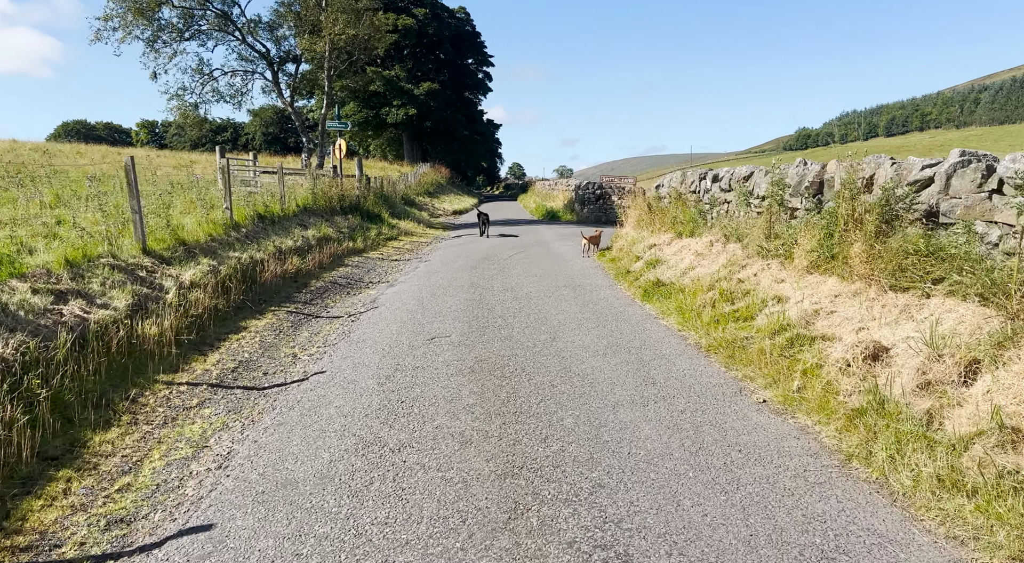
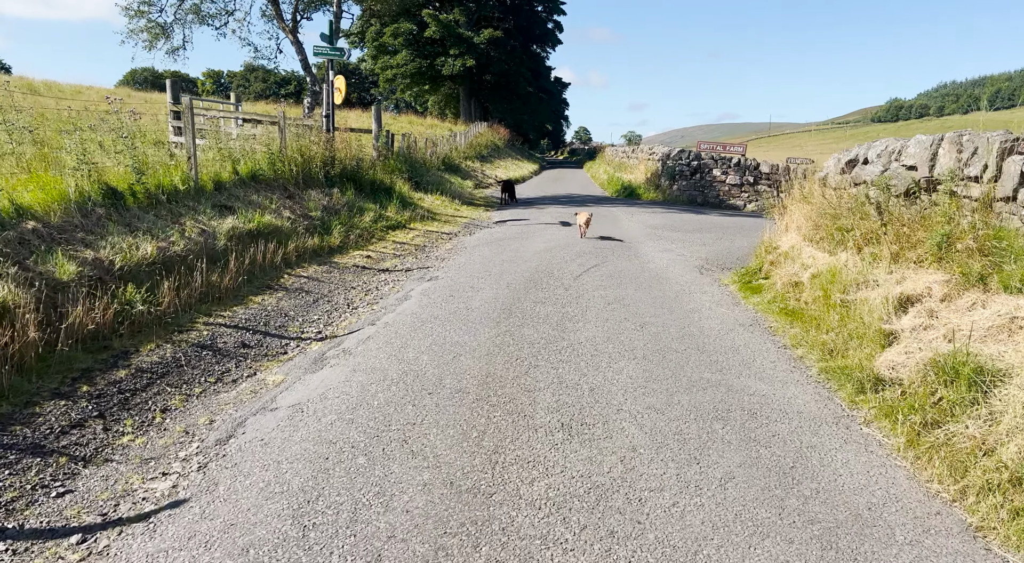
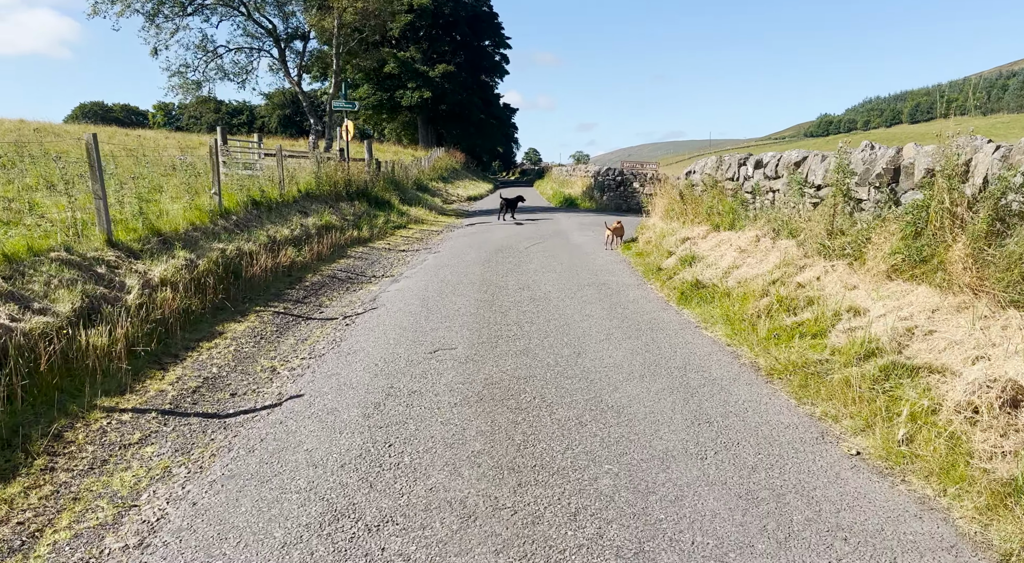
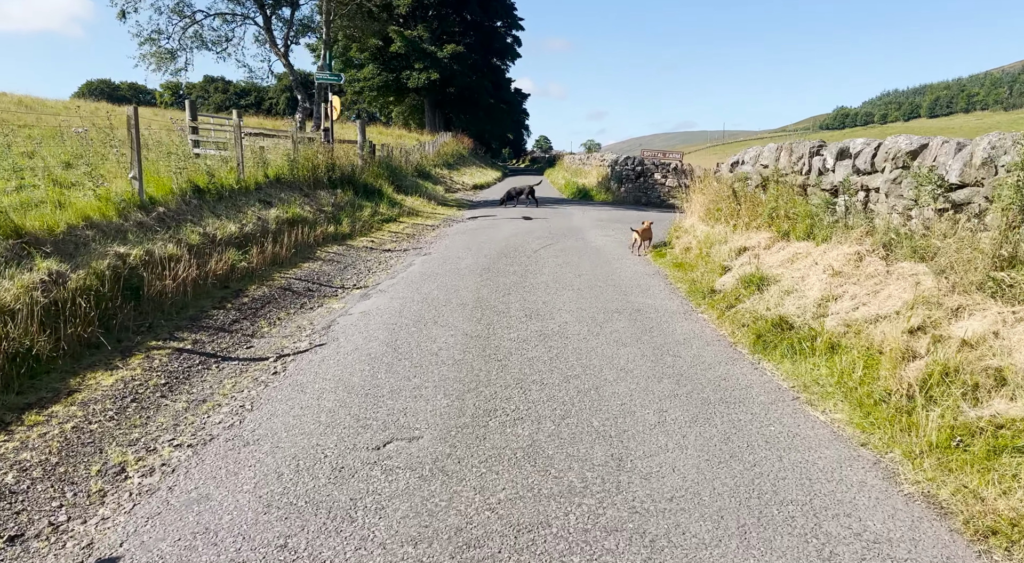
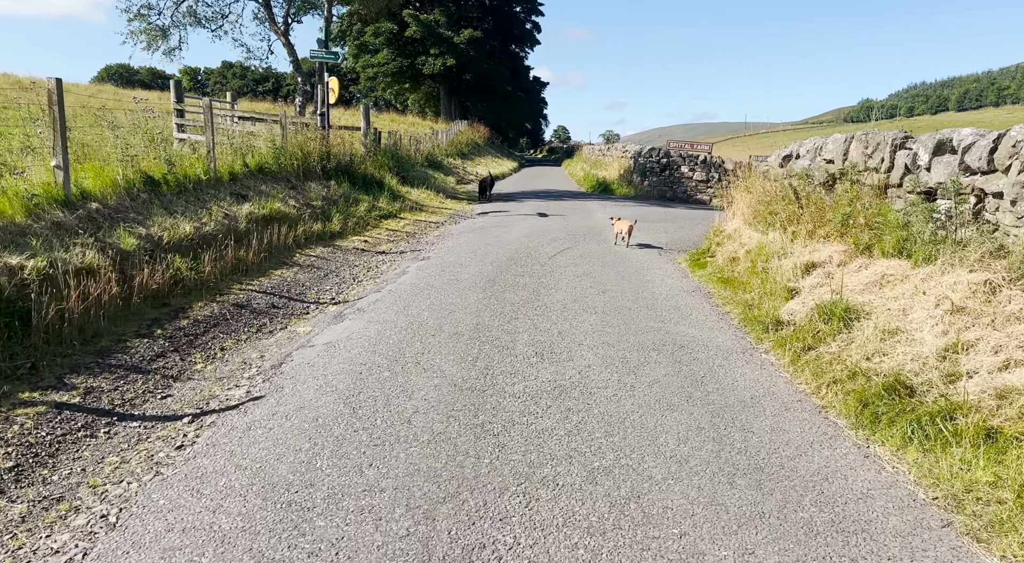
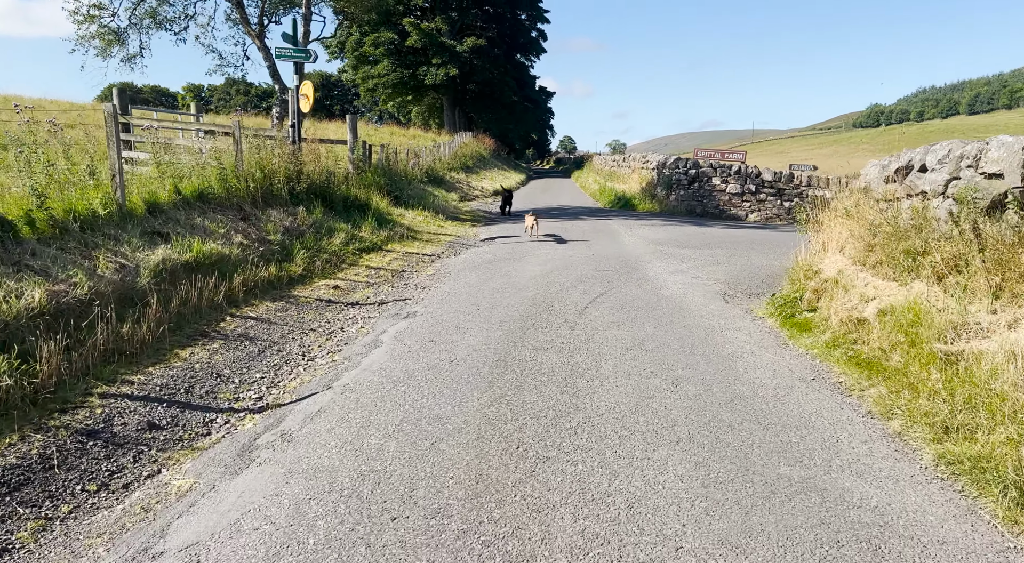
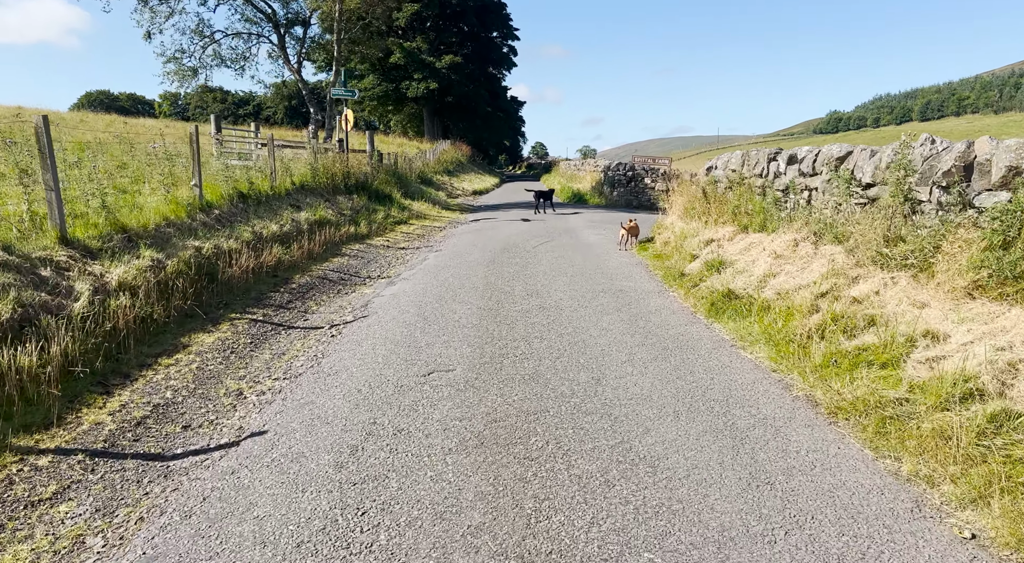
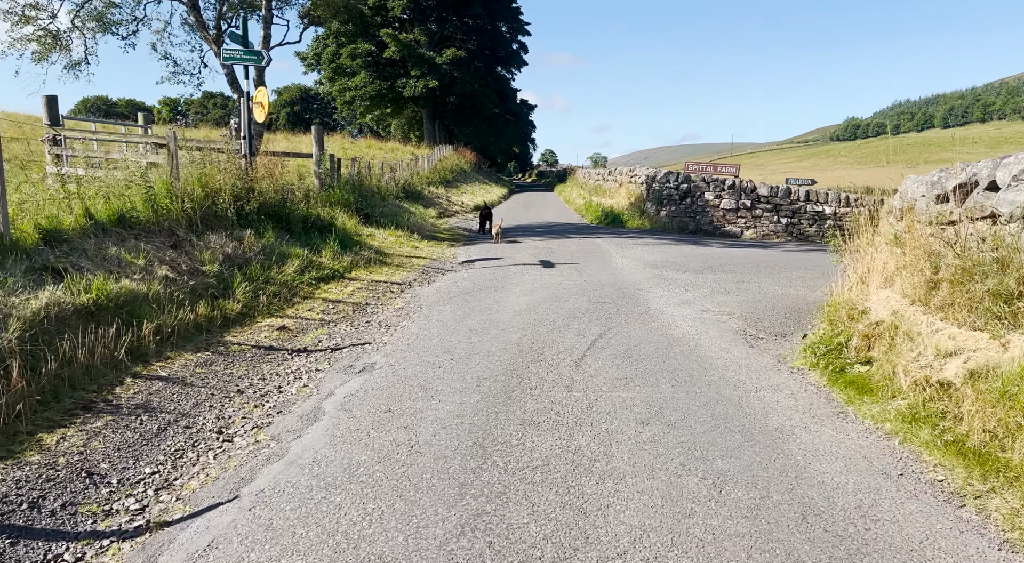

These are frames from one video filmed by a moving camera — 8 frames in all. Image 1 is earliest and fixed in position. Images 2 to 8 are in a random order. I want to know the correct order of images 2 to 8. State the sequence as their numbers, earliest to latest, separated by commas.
3, 7, 4, 5, 2, 6, 8
